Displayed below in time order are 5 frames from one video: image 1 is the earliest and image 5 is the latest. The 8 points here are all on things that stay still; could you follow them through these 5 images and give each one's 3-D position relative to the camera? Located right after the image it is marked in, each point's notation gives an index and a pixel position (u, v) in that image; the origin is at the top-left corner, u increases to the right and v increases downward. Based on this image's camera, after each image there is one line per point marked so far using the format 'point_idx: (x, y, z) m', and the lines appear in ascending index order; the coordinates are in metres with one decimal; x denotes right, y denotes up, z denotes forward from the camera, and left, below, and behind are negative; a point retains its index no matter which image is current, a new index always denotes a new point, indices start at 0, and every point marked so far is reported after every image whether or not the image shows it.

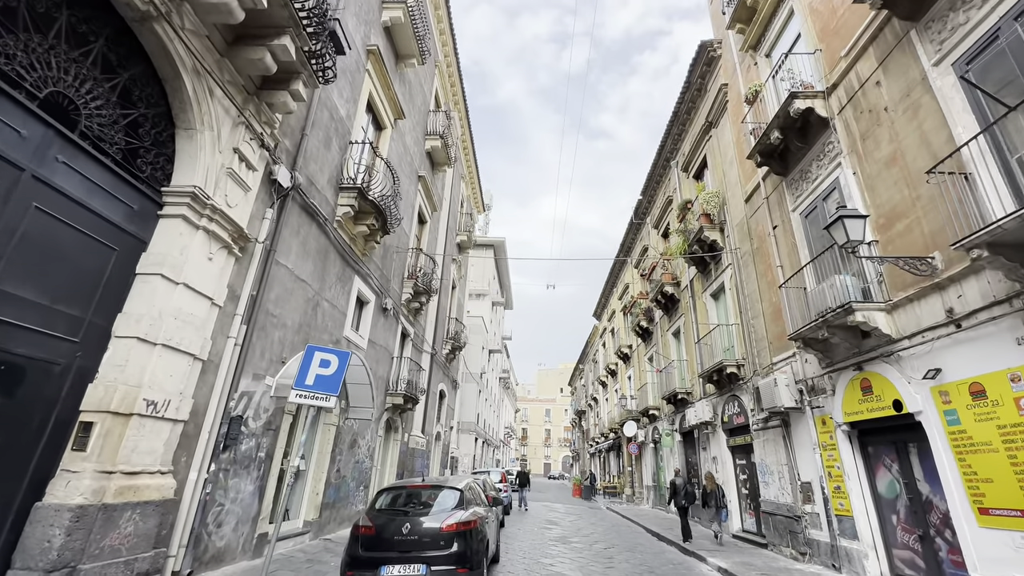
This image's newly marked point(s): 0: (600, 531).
0: (+2.5, -7.1, +13.0) m
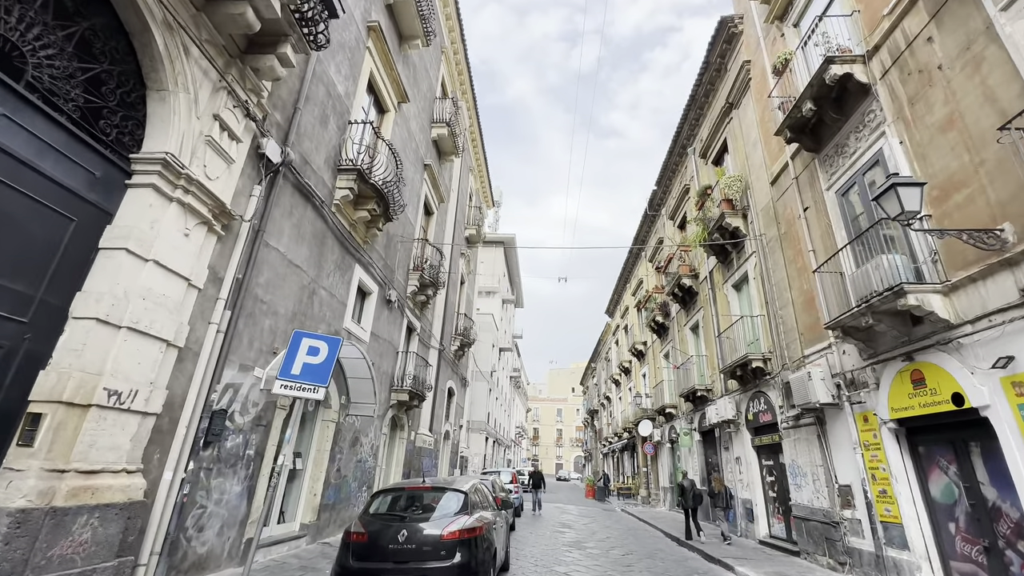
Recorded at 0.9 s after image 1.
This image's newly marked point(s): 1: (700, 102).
0: (+2.9, -6.8, +12.3) m
1: (+6.6, +6.5, +15.7) m
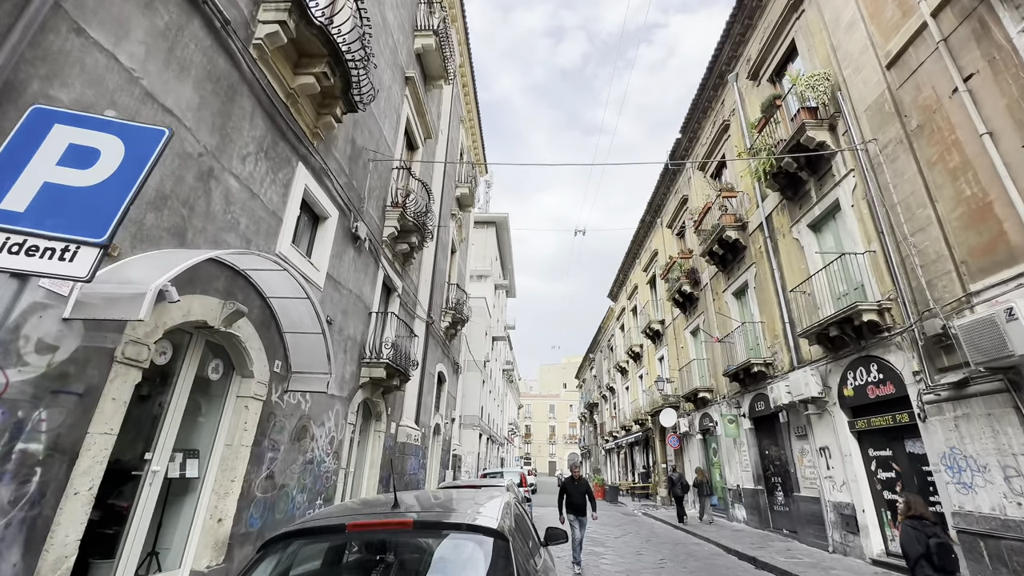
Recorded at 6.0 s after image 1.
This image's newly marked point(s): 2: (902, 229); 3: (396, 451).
0: (+3.2, -5.5, +9.2) m
1: (+6.7, +7.9, +12.6) m
2: (+6.6, +1.0, +7.6) m
3: (-2.8, -3.9, +10.8) m
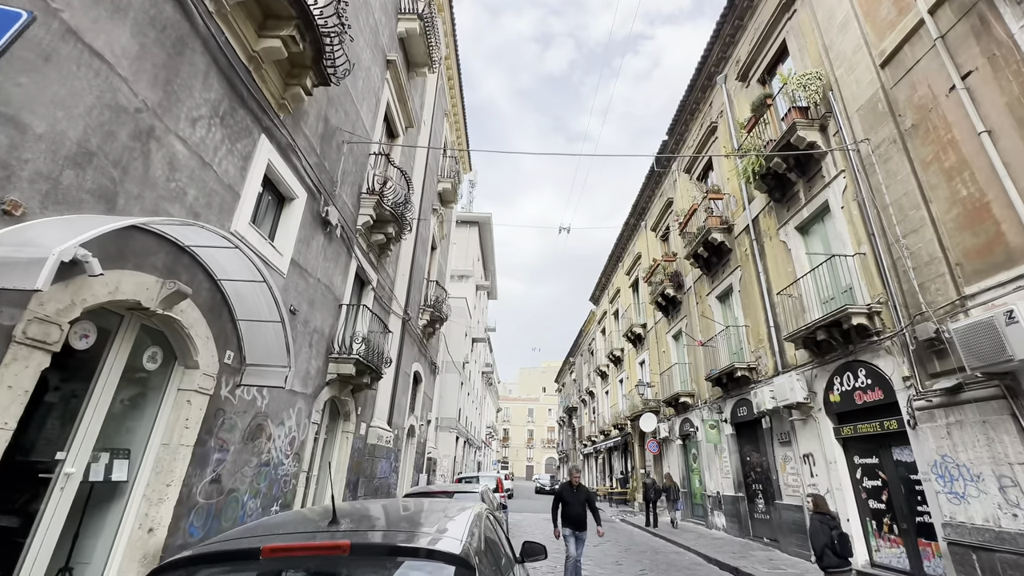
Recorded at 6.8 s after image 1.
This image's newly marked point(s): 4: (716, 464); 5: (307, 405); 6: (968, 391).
0: (+2.7, -5.4, +8.8) m
1: (+6.4, +7.8, +12.5) m
2: (+6.3, +0.9, +7.4) m
3: (-3.3, -3.8, +10.2) m
4: (+6.2, -5.3, +13.6) m
5: (-3.4, -1.9, +7.4) m
6: (+6.1, -1.4, +6.0) m
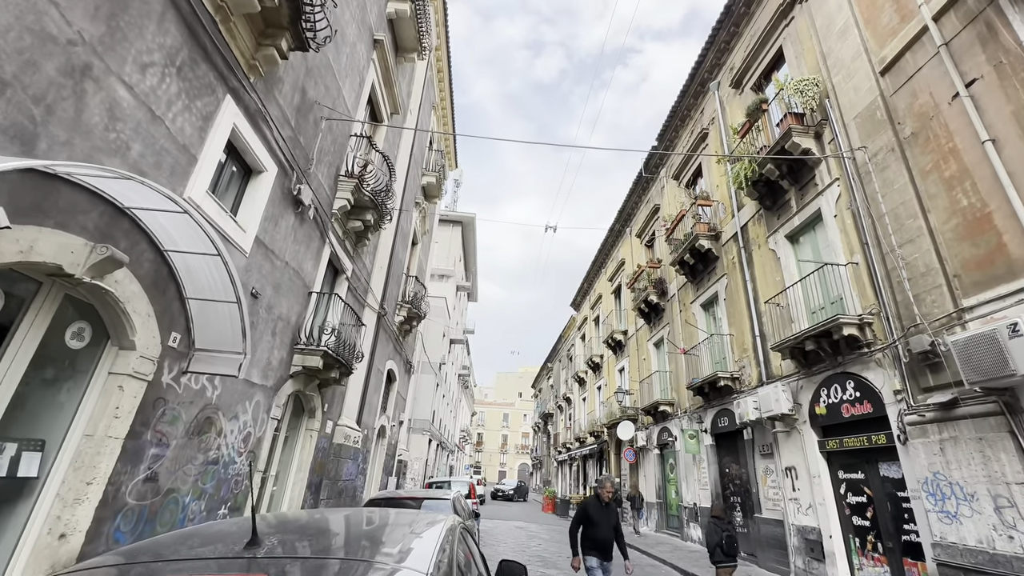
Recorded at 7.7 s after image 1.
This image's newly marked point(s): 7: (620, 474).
0: (+2.1, -5.5, +8.4) m
1: (+6.2, +7.5, +12.4) m
2: (+6.1, +0.8, +7.2) m
3: (-3.9, -3.5, +9.5) m
4: (+5.4, -5.5, +13.3) m
5: (-3.7, -1.7, +6.8) m
6: (+5.8, -1.5, +5.8) m
7: (+4.8, -8.2, +19.8) m
